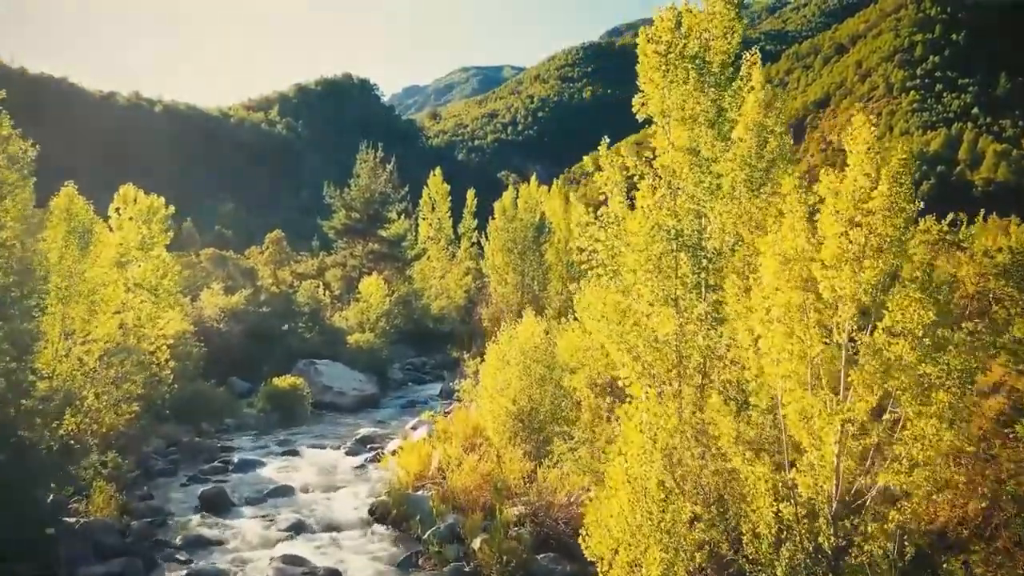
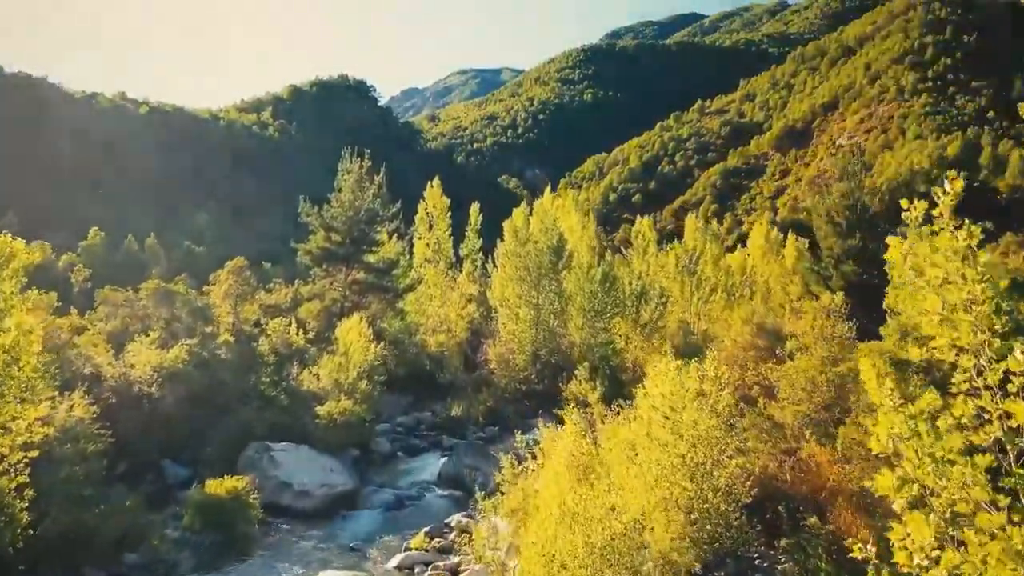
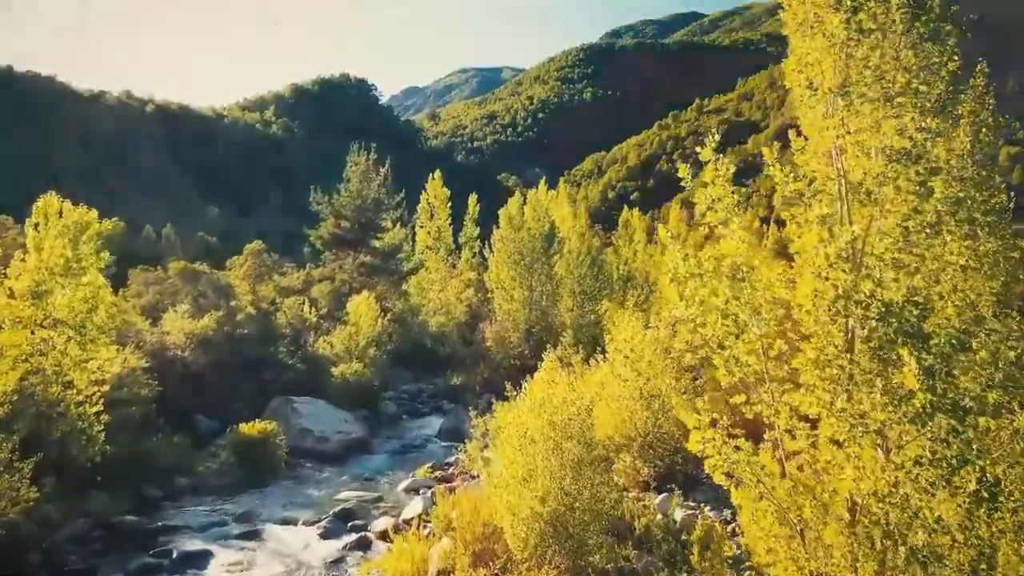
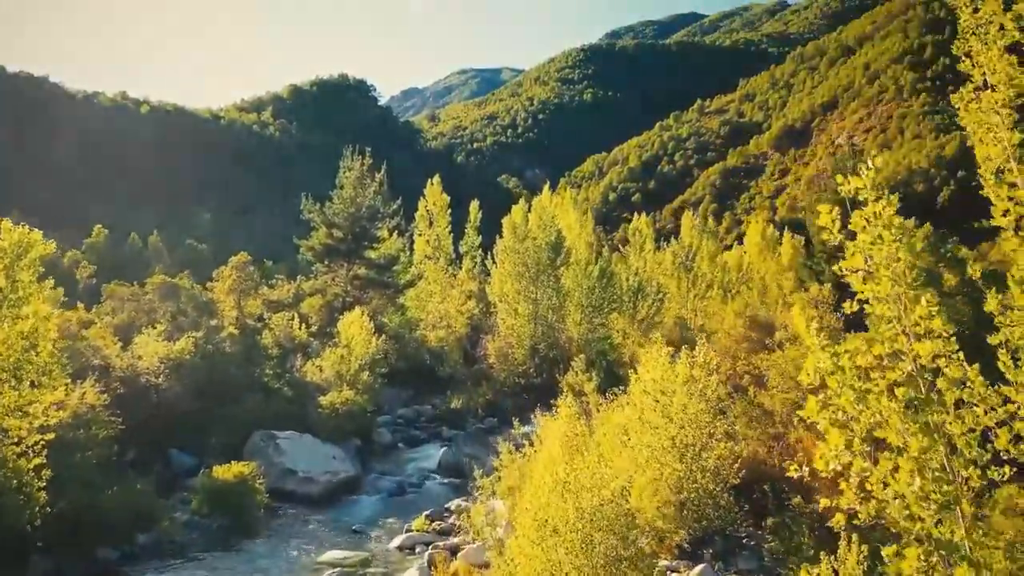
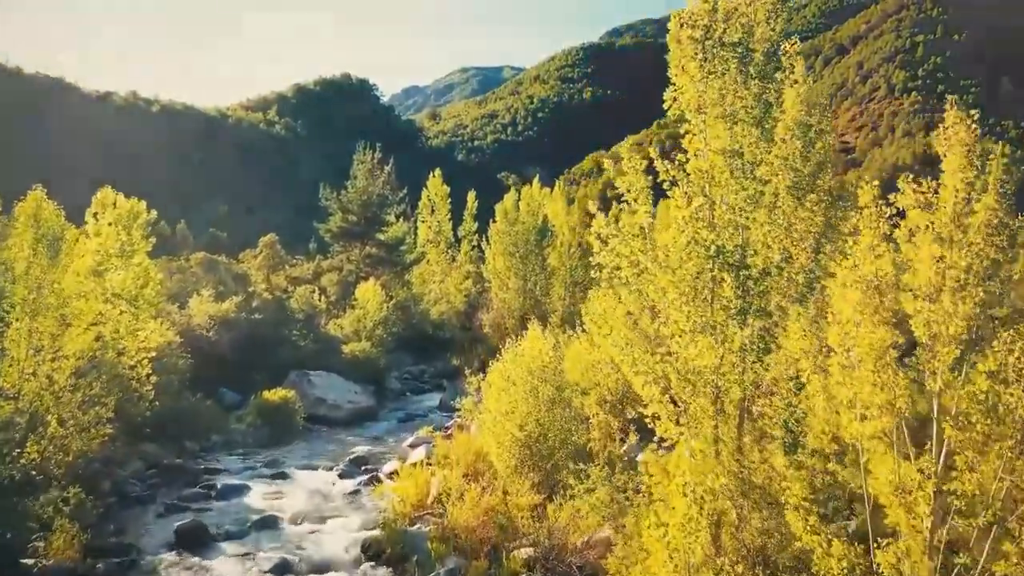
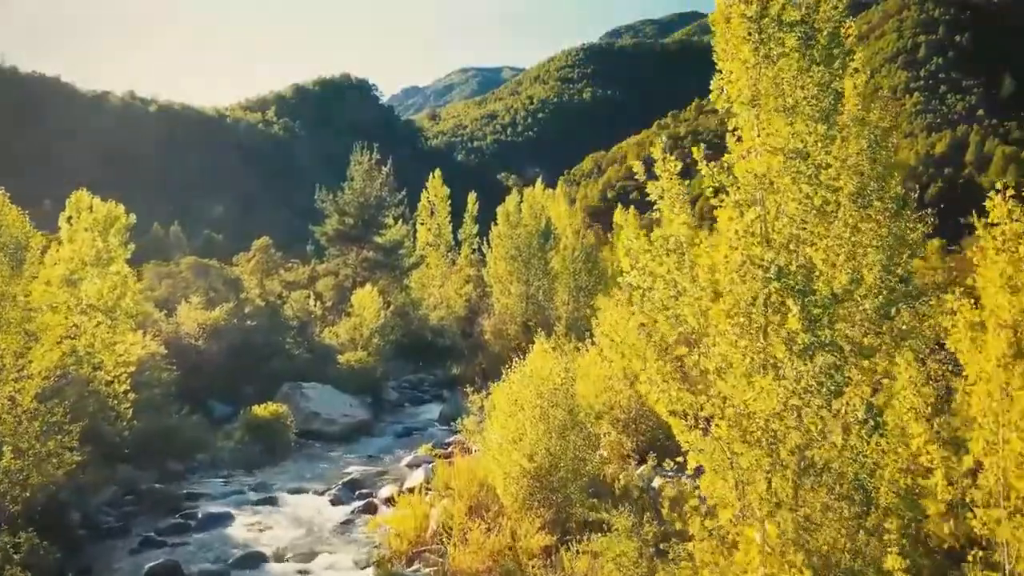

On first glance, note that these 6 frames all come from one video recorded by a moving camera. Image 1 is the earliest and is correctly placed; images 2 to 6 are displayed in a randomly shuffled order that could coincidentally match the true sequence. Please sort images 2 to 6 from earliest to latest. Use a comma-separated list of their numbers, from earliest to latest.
5, 6, 3, 4, 2
